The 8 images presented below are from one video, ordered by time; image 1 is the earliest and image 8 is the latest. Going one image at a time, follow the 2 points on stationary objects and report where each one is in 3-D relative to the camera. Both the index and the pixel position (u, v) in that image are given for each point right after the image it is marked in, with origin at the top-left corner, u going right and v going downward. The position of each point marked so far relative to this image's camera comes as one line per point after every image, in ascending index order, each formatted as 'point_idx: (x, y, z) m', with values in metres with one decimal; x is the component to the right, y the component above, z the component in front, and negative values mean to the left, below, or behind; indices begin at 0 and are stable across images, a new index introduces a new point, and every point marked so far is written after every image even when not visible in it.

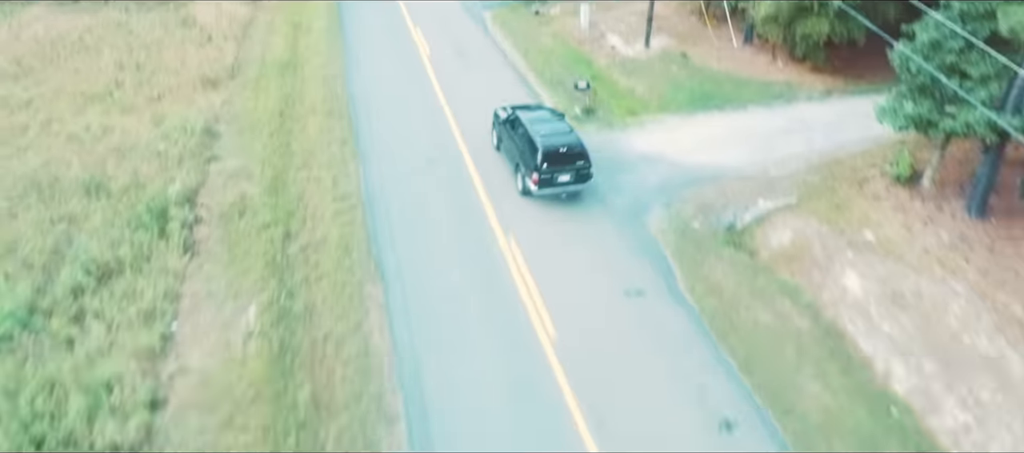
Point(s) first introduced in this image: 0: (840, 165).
0: (+6.6, +1.3, +15.7) m
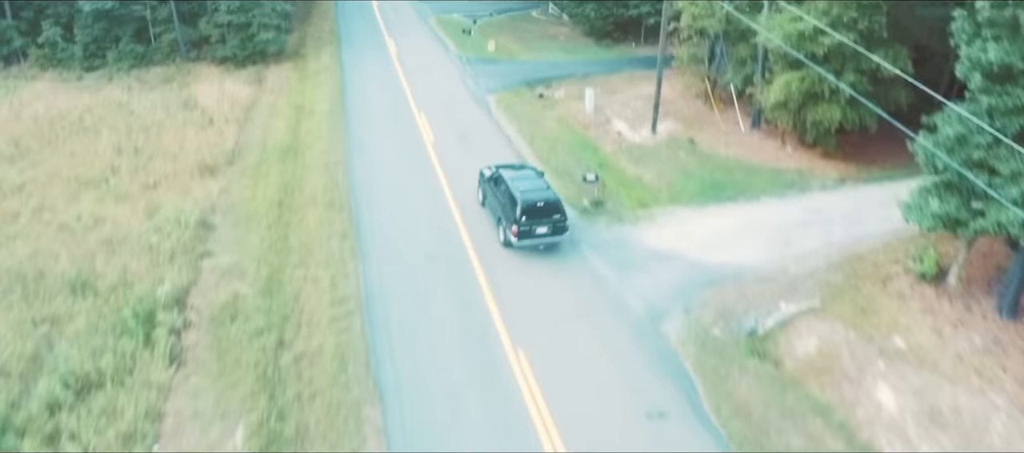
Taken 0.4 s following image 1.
0: (+6.8, -0.6, +15.0) m
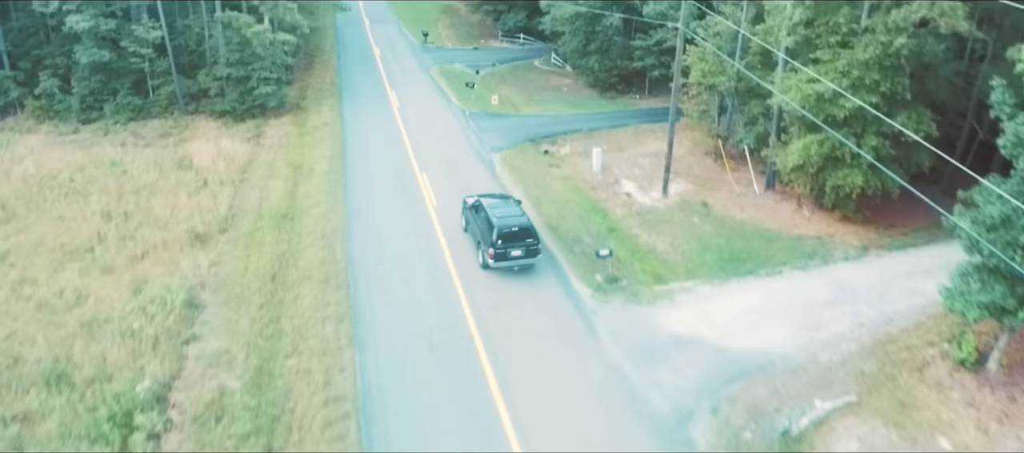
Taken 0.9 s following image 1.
0: (+6.9, -2.1, +14.0) m
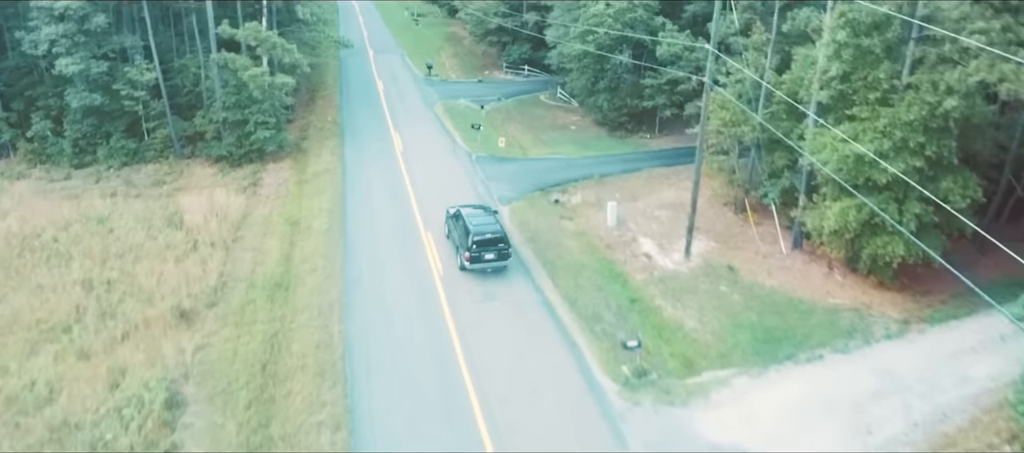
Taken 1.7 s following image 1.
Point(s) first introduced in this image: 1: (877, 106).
0: (+7.2, -3.6, +12.5) m
1: (+7.6, +2.5, +16.2) m
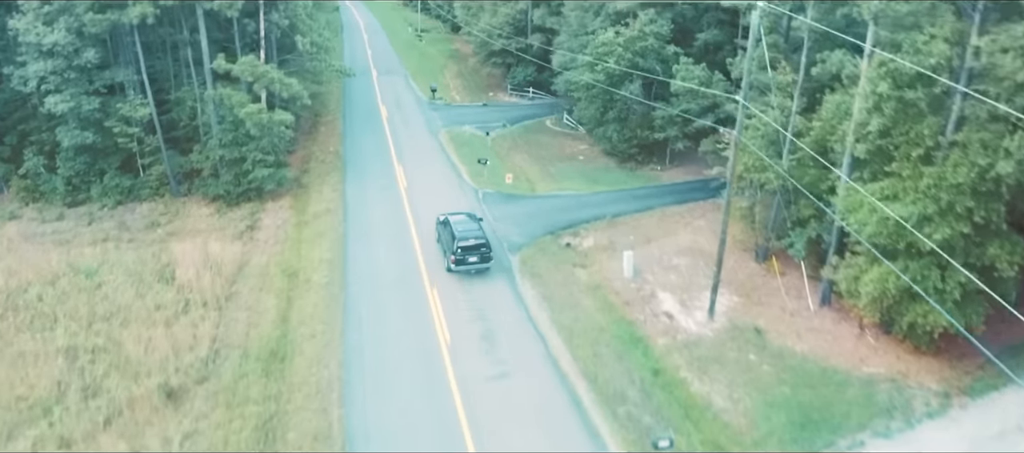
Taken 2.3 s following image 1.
0: (+7.4, -4.8, +11.2) m
1: (+7.8, +1.2, +14.9) m
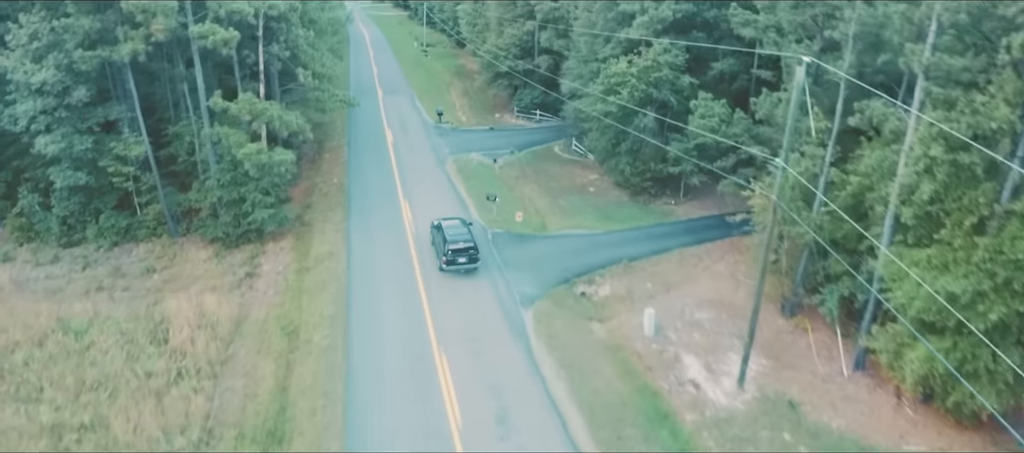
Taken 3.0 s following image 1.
0: (+7.7, -6.1, +9.9) m
1: (+8.1, -0.1, +13.6) m
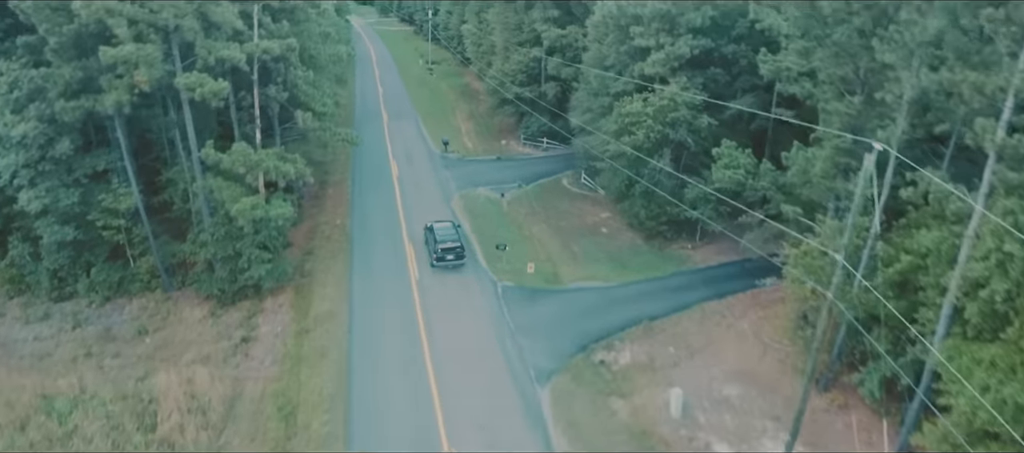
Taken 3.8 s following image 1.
0: (+8.0, -7.7, +8.2) m
1: (+8.4, -1.7, +12.0) m
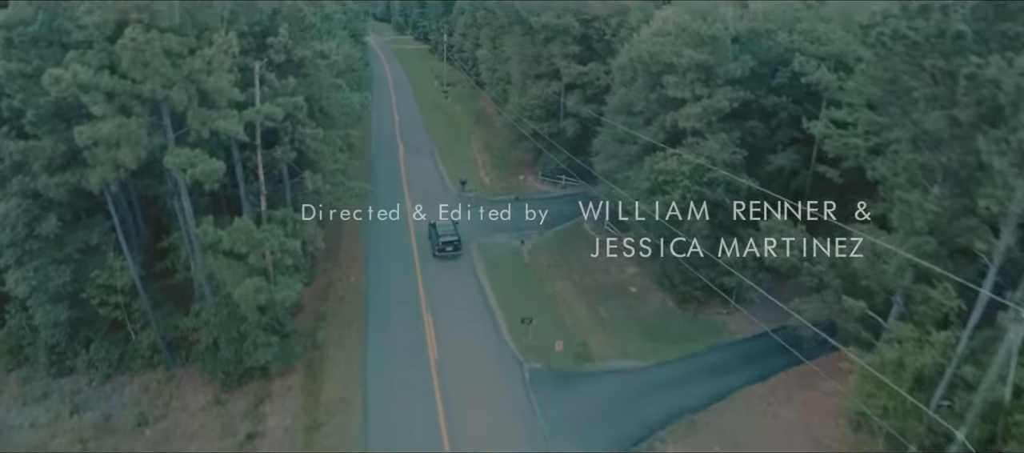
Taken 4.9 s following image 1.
0: (+8.6, -9.9, +6.0) m
1: (+8.9, -3.9, +9.7) m
